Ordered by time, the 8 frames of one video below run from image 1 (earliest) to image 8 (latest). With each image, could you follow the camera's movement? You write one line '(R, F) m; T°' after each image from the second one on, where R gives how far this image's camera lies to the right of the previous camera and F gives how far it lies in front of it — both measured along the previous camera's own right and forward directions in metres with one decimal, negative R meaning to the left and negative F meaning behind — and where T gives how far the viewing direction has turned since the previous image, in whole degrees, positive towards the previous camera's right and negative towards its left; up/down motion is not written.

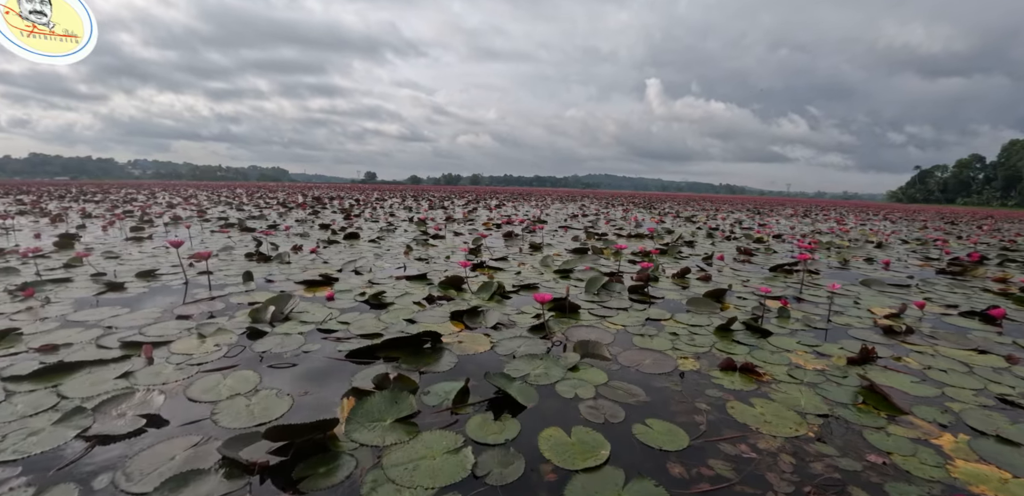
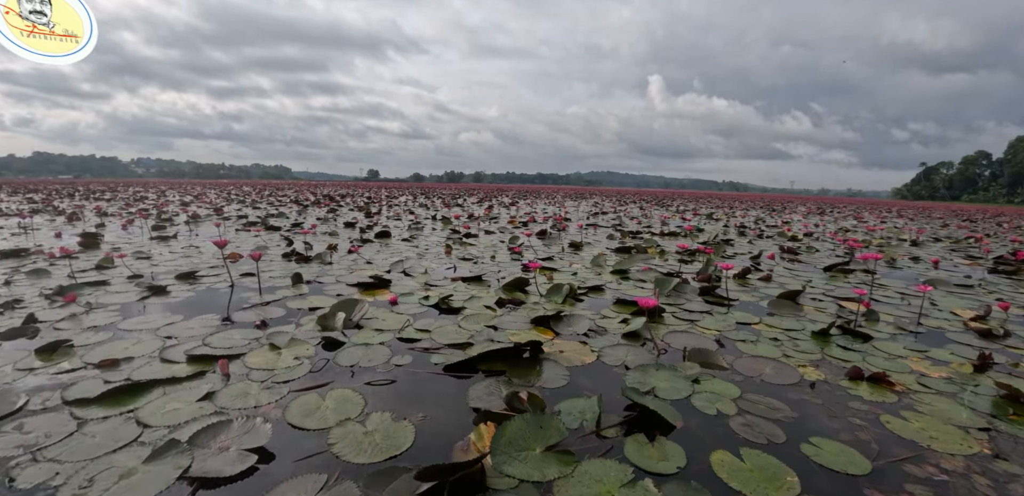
(-0.5, +0.3) m; 0°
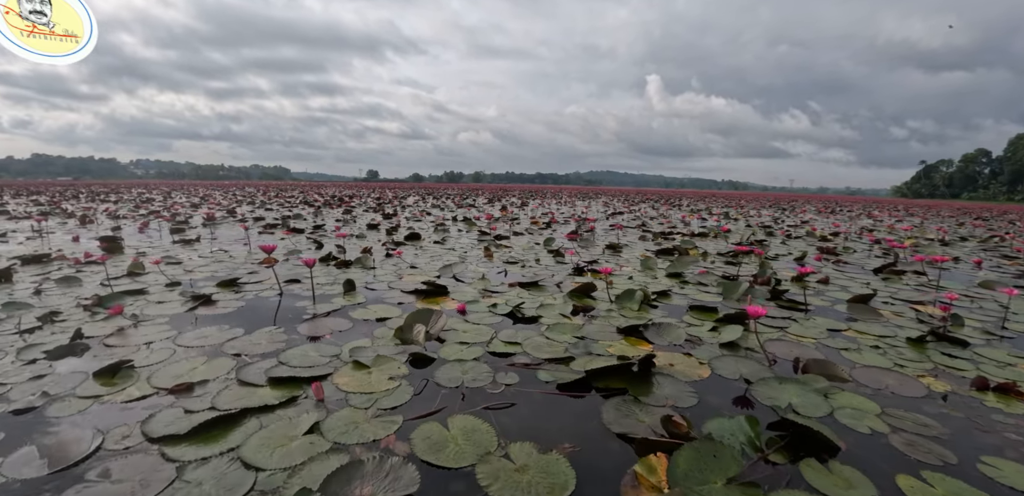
(-0.5, +0.2) m; 0°
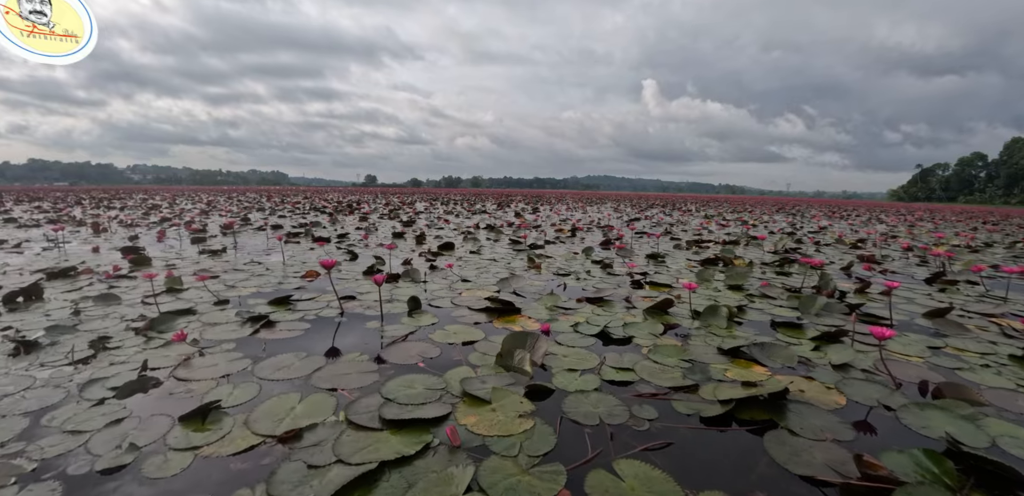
(-0.5, +0.2) m; 0°
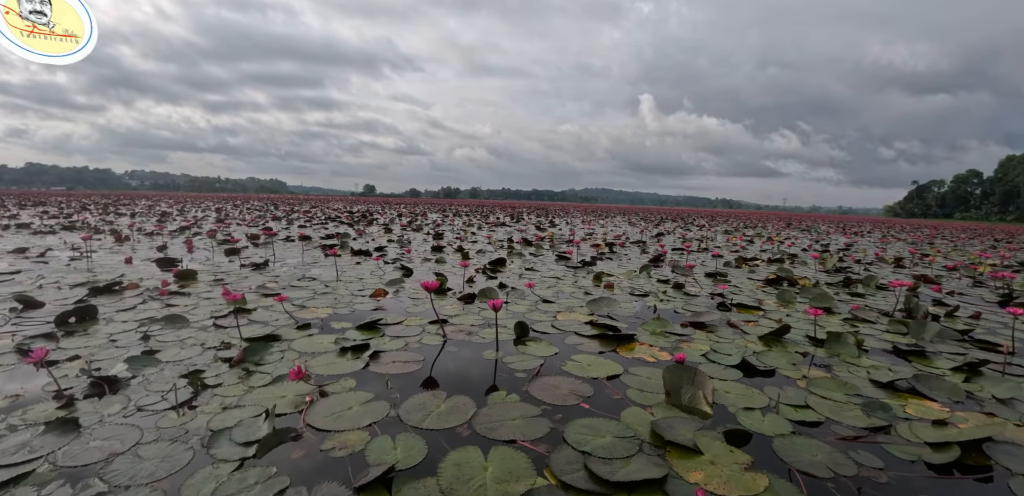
(-0.7, +0.2) m; 0°
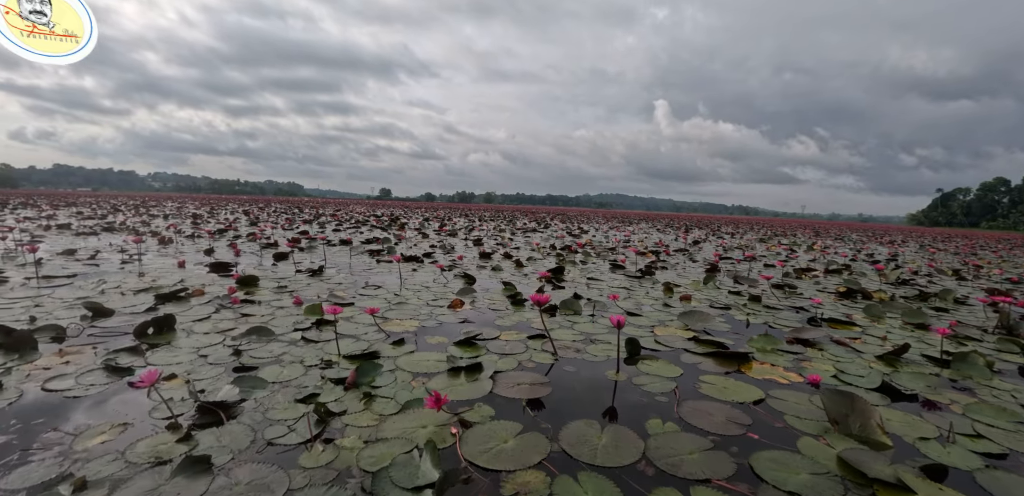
(-0.5, +0.1) m; -1°
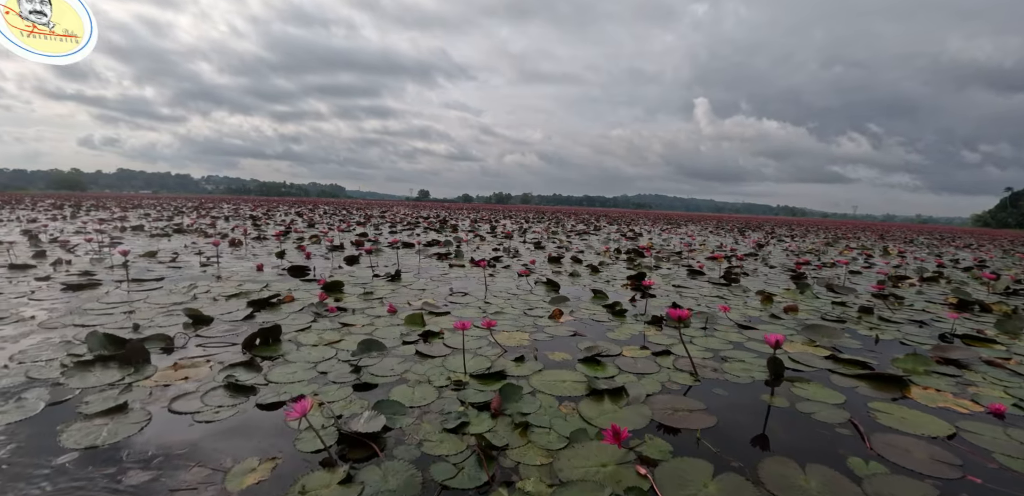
(-0.5, +0.1) m; -4°
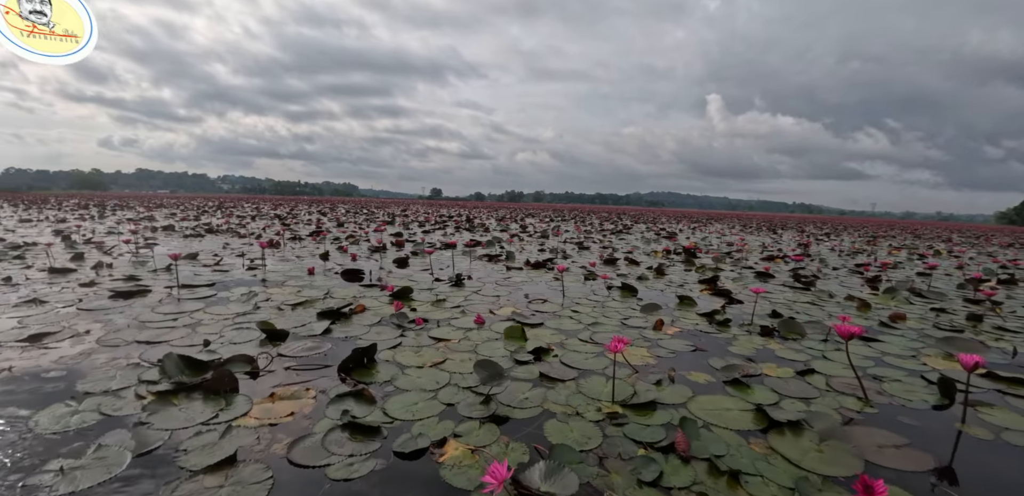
(-0.6, +0.2) m; -1°
